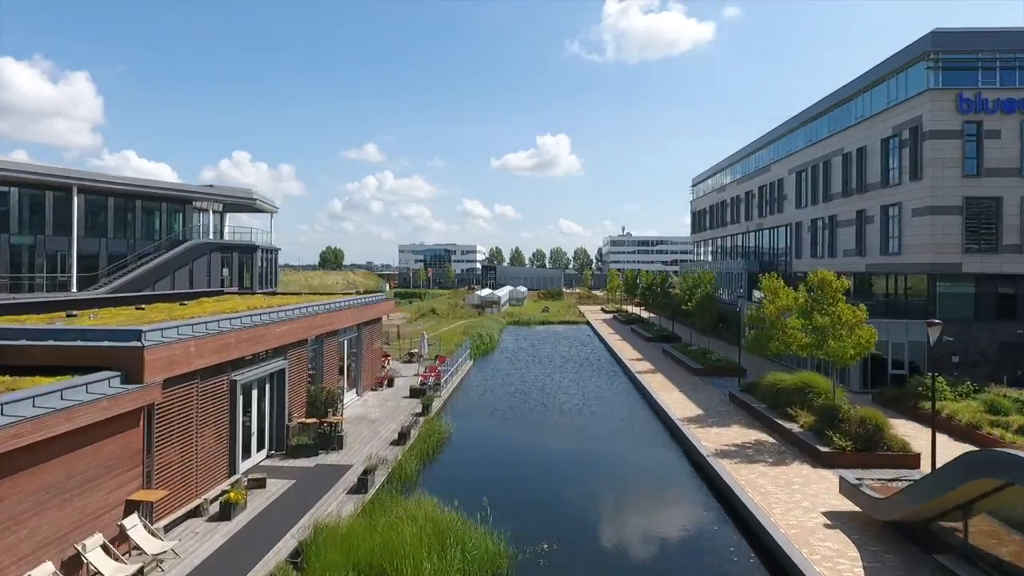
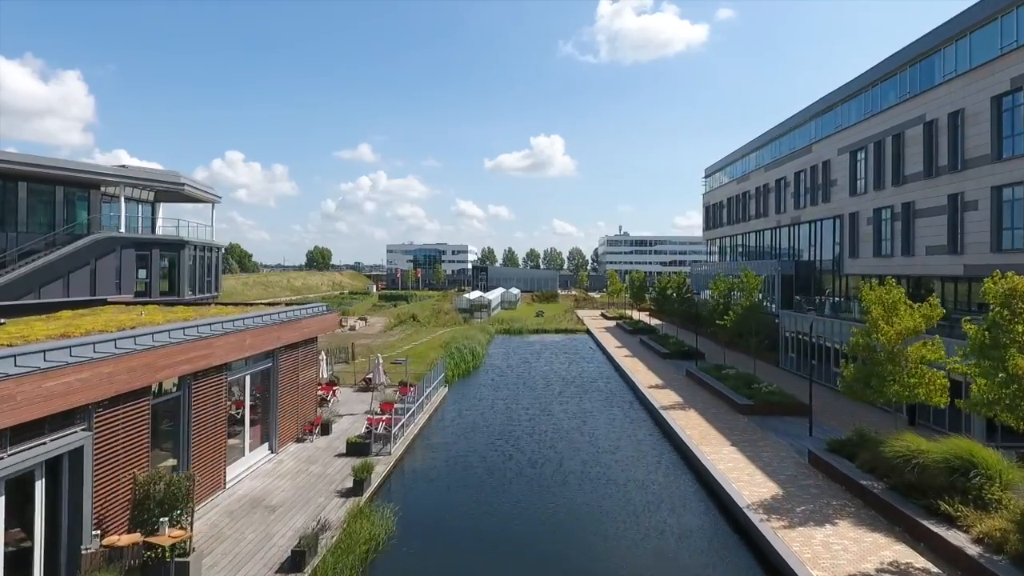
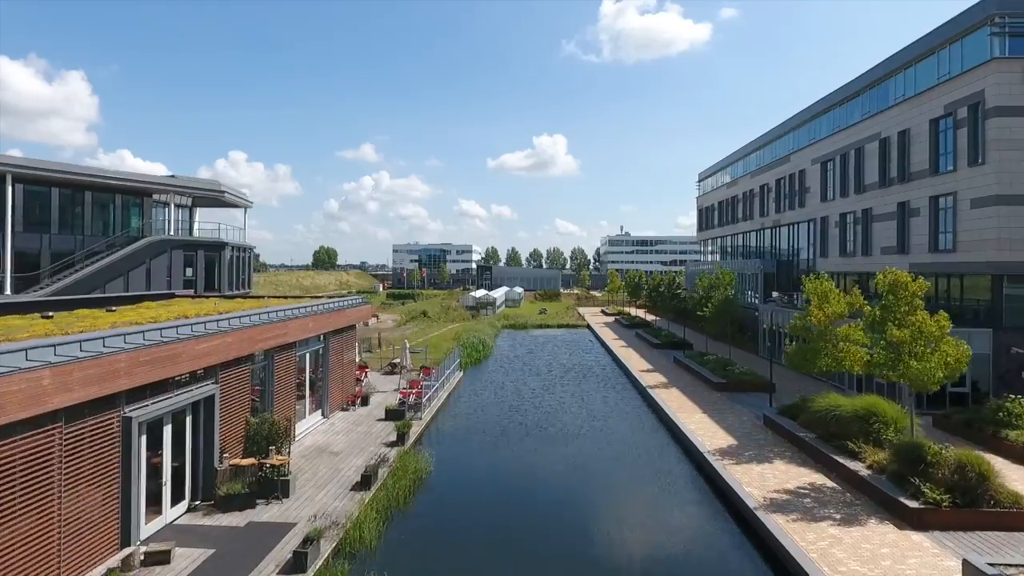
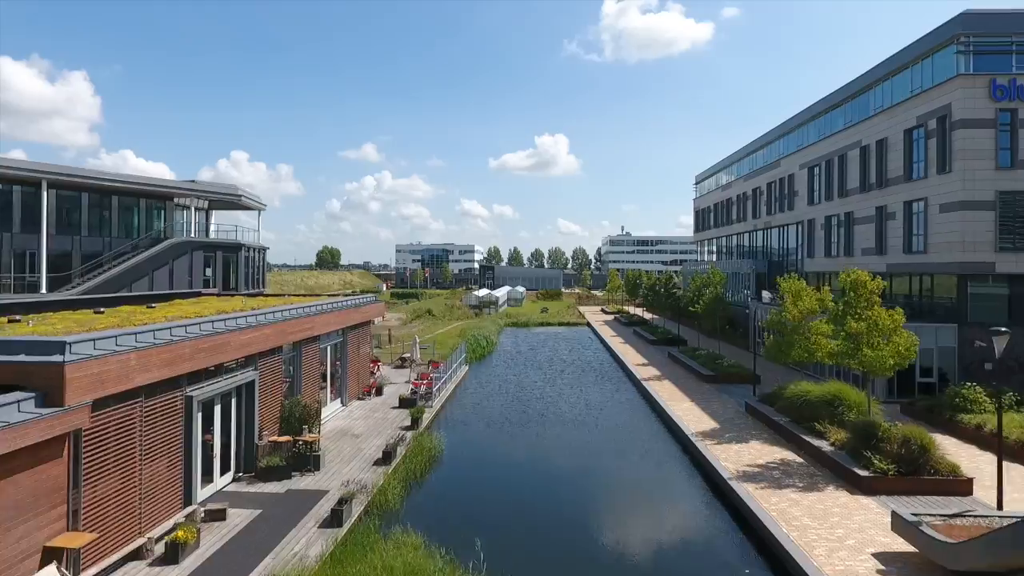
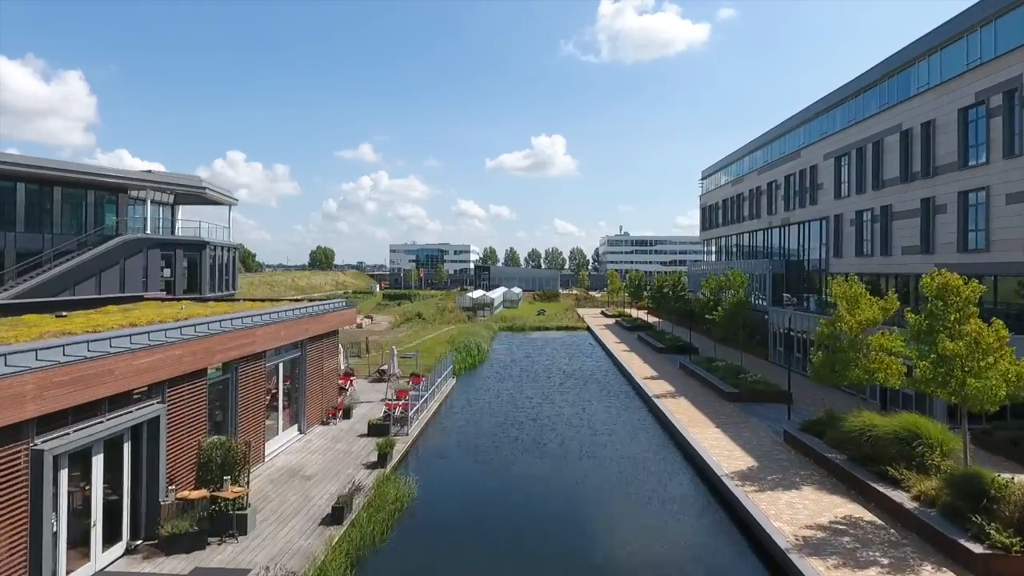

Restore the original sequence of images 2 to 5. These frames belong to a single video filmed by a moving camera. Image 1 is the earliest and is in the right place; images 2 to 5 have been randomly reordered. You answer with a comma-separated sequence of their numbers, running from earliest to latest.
4, 3, 5, 2
